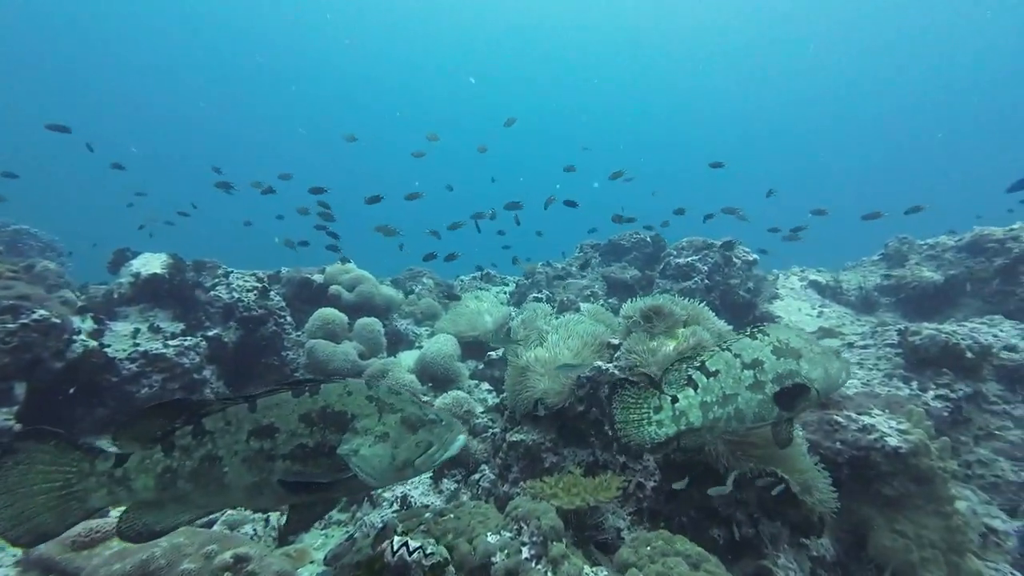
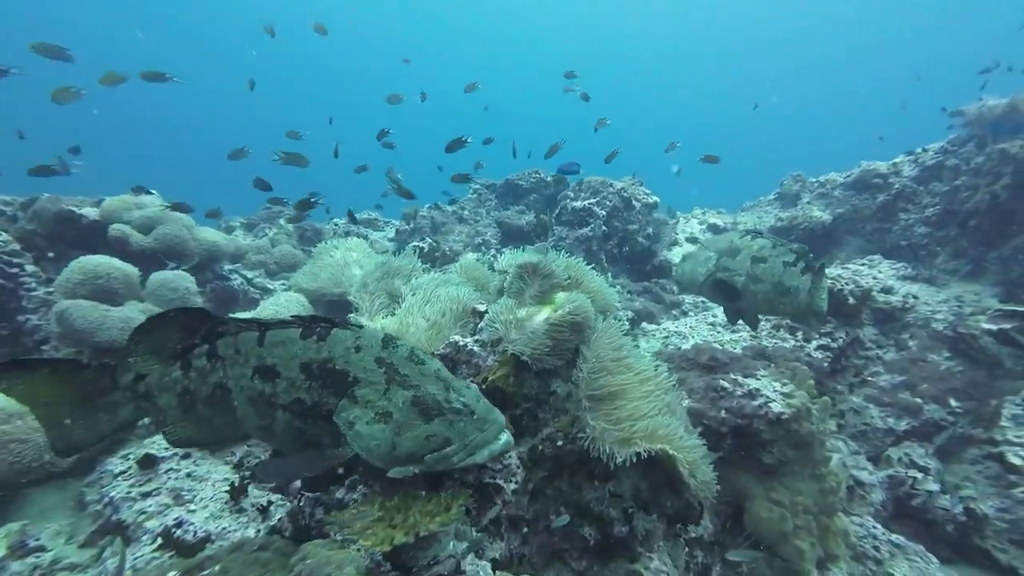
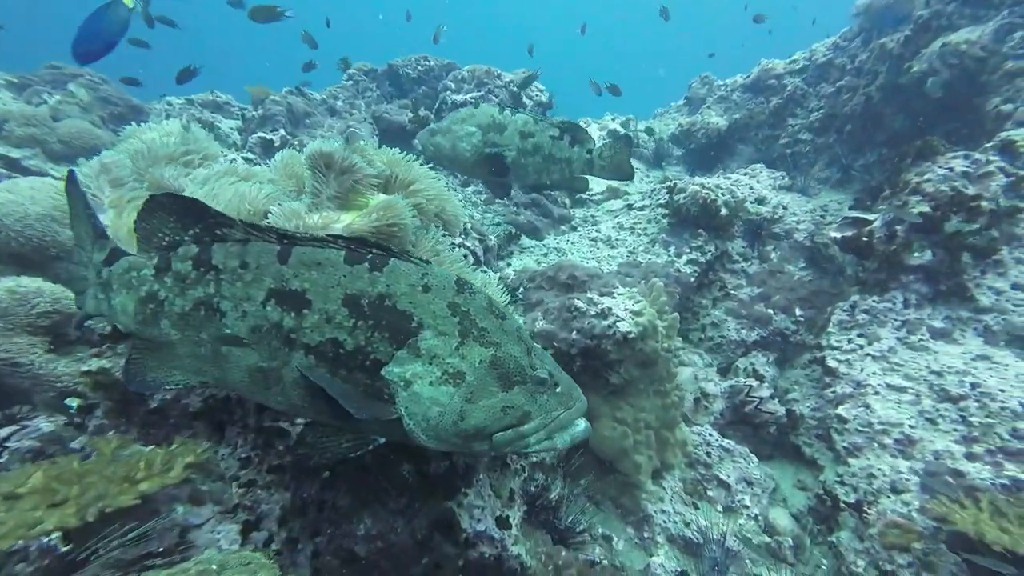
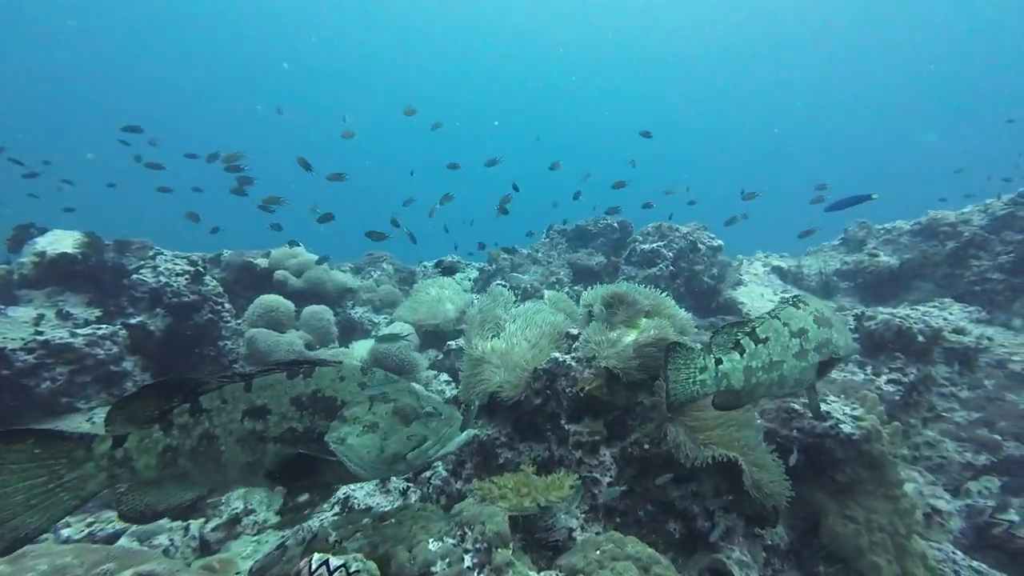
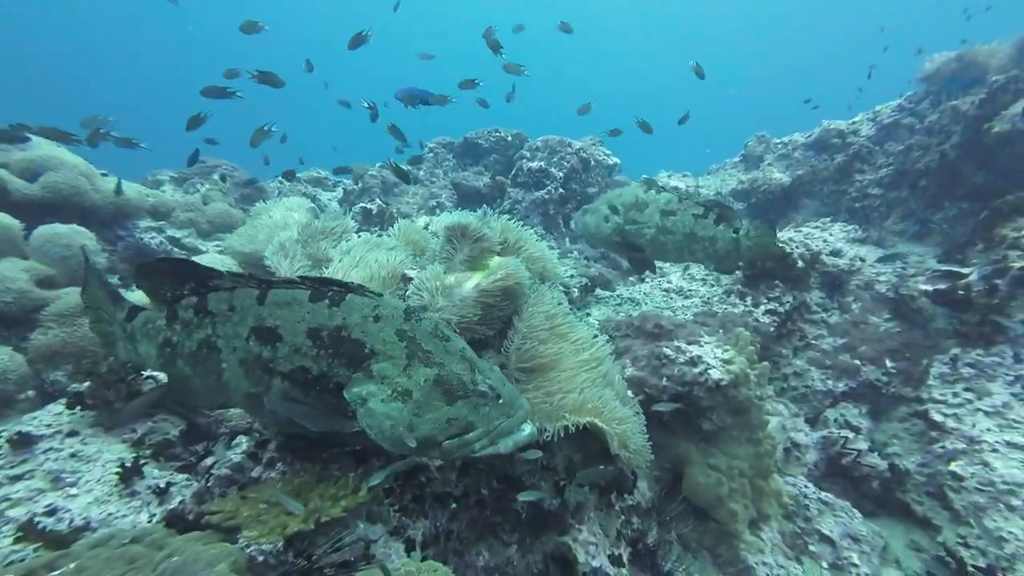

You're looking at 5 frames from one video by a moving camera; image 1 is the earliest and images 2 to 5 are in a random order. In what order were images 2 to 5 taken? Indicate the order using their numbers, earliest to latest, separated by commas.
4, 2, 5, 3
